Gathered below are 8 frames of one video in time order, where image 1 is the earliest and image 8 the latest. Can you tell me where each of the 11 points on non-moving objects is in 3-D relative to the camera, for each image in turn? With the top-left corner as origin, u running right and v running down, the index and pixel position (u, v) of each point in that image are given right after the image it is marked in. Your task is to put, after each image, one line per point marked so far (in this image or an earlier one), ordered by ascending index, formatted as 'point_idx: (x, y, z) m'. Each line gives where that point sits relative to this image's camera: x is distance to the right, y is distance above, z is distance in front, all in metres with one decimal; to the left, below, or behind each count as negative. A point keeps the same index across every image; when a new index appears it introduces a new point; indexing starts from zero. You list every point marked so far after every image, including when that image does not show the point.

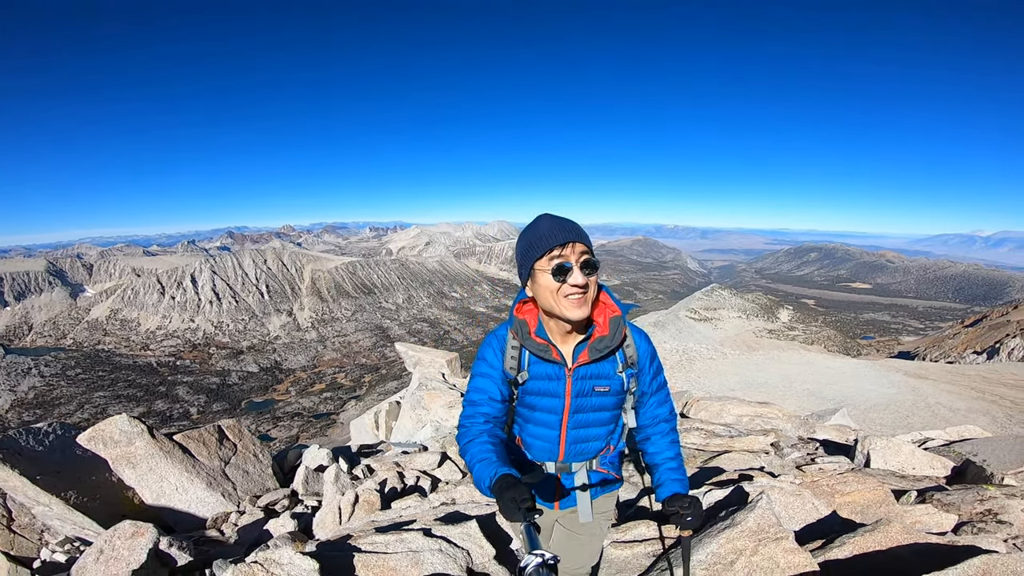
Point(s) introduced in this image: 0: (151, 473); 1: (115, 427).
0: (-6.6, -3.4, +8.1) m
1: (-7.4, -2.6, +8.4) m
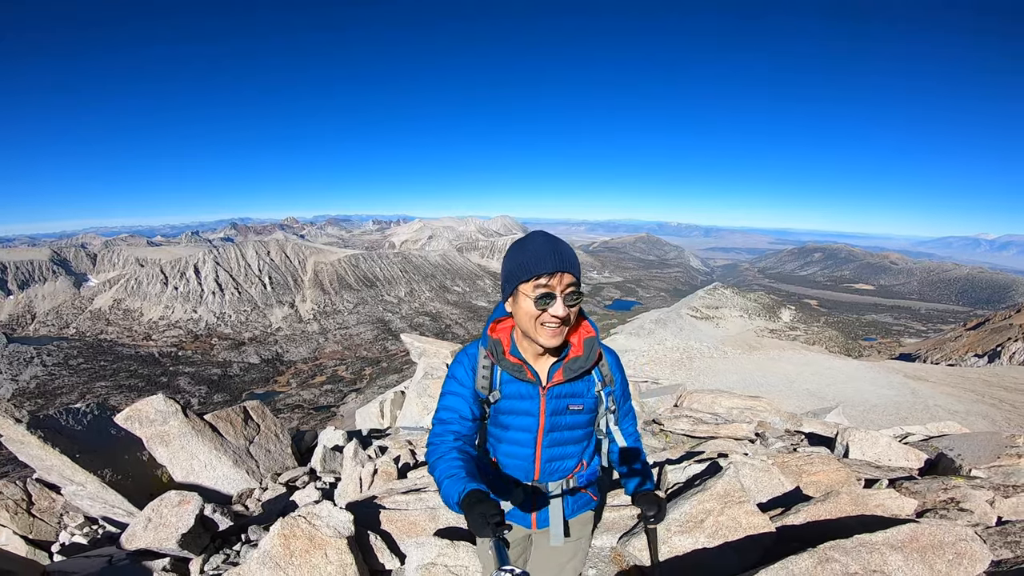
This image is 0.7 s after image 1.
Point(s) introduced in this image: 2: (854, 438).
0: (-6.6, -3.3, +8.8) m
1: (-7.3, -2.4, +9.0) m
2: (+6.3, -2.7, +8.2) m
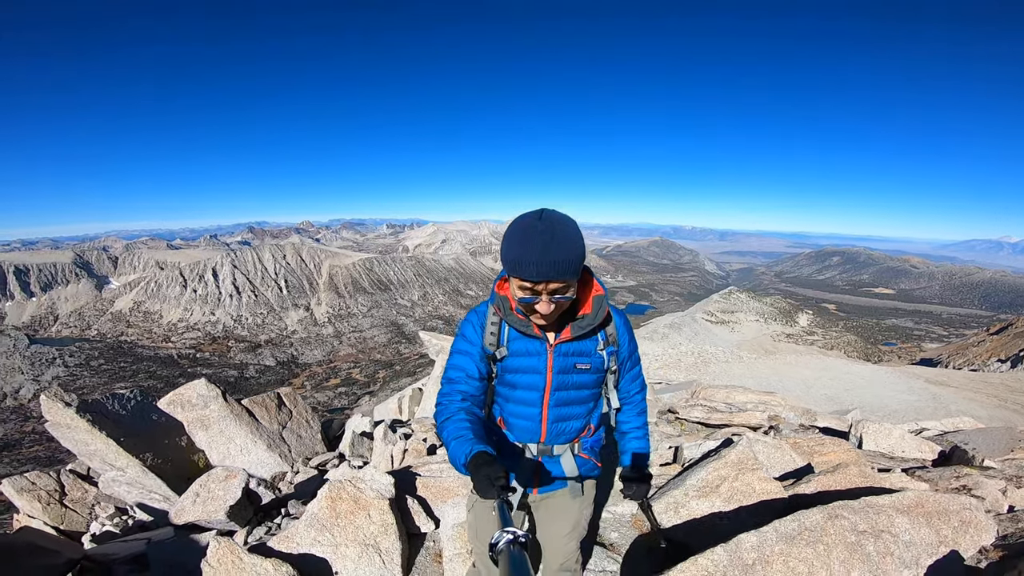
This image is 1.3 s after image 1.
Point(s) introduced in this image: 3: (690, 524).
0: (-6.2, -3.1, +9.3) m
1: (-6.9, -2.3, +9.6) m
2: (+6.7, -2.6, +8.4) m
3: (+1.6, -2.1, +4.0) m
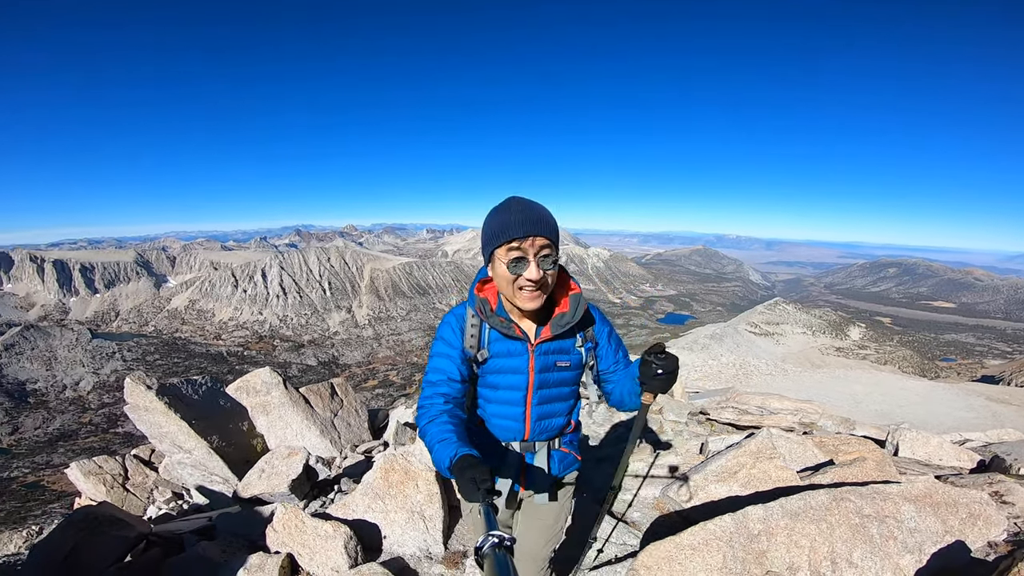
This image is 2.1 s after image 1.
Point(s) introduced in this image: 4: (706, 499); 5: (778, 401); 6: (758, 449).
0: (-5.4, -3.0, +10.3) m
1: (-6.1, -2.2, +10.6) m
2: (+7.3, -2.8, +8.3) m
3: (+1.9, -2.1, +4.3) m
4: (+1.9, -2.1, +4.4) m
5: (+6.7, -2.9, +11.2) m
6: (+2.5, -1.7, +4.6) m
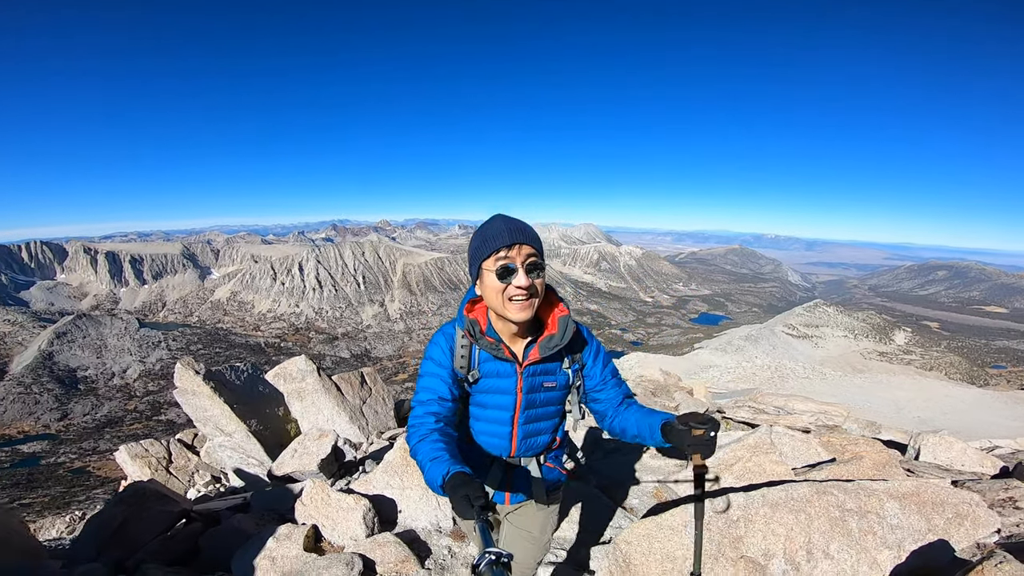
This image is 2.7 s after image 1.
0: (-4.9, -2.9, +11.0) m
1: (-5.6, -2.0, +11.4) m
2: (+7.6, -2.9, +8.2) m
3: (+2.0, -2.1, +4.6) m
4: (+2.0, -2.1, +4.7) m
5: (+7.3, -2.9, +11.2) m
6: (+2.6, -1.7, +4.8) m
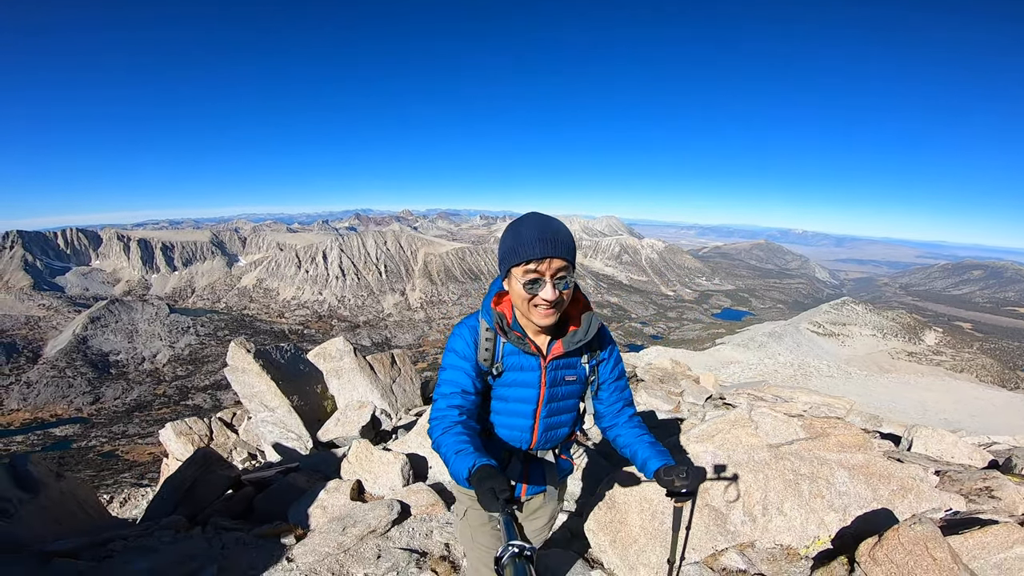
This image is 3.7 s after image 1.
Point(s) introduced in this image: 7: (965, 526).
0: (-4.5, -2.6, +12.1) m
1: (-5.1, -1.7, +12.5) m
2: (+7.9, -2.9, +8.6) m
3: (+2.1, -2.1, +5.3) m
4: (+2.2, -2.1, +5.4) m
5: (+7.7, -2.8, +11.6) m
6: (+2.8, -1.7, +5.5) m
7: (+4.4, -2.3, +4.3) m
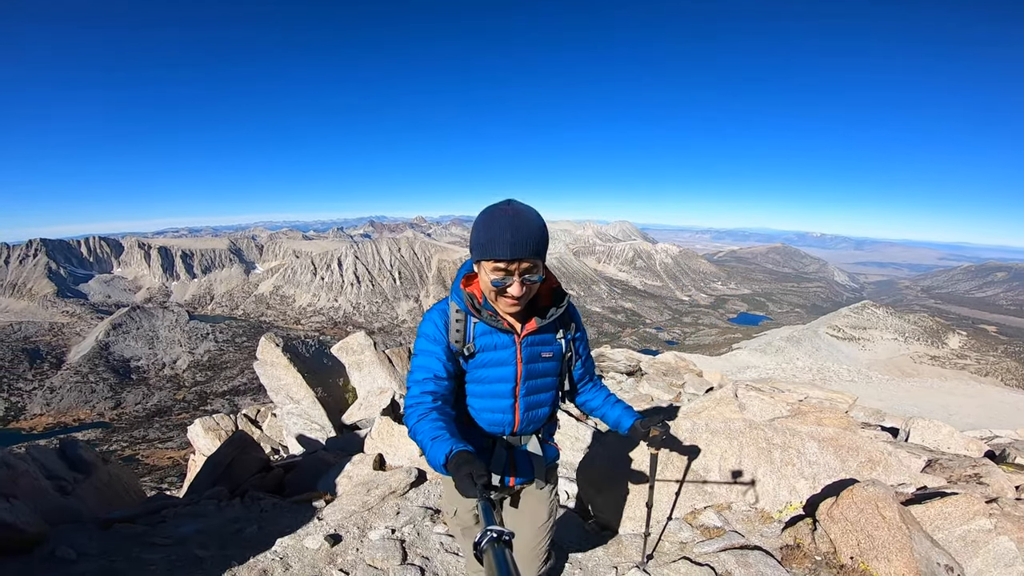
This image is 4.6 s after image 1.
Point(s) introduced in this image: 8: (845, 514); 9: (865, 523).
0: (-4.2, -2.6, +12.7) m
1: (-4.8, -1.7, +13.1) m
2: (+8.1, -2.8, +8.9) m
3: (+2.2, -2.0, +5.8) m
4: (+2.2, -2.0, +5.8) m
5: (+8.0, -2.8, +11.9) m
6: (+2.9, -1.6, +5.9) m
7: (+4.5, -2.2, +4.7) m
8: (+2.8, -1.9, +3.8) m
9: (+2.9, -1.9, +3.7) m
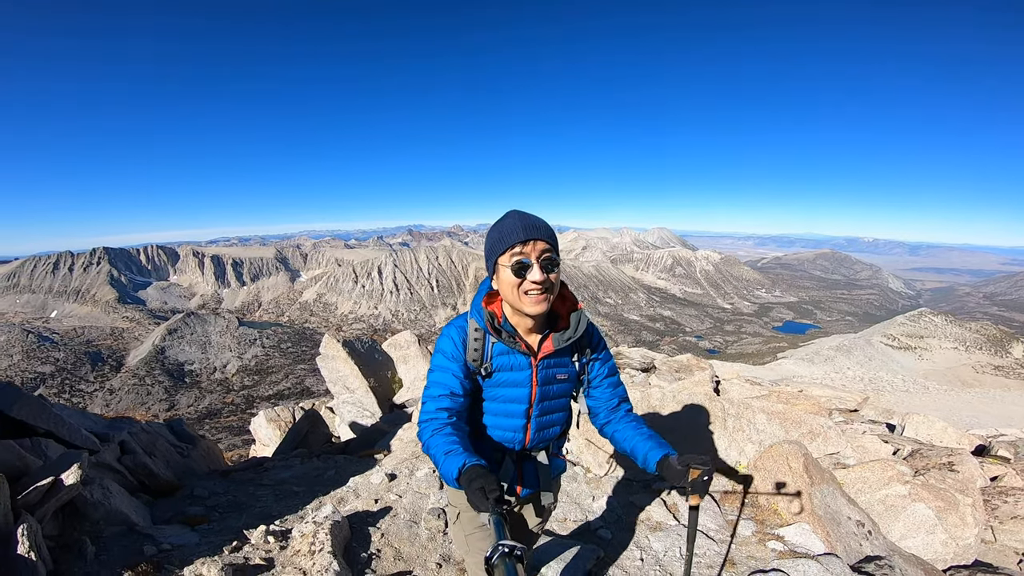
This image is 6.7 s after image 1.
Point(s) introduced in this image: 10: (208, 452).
0: (-3.4, -2.8, +14.4) m
1: (-3.9, -1.9, +14.9) m
2: (+8.6, -2.9, +9.6) m
3: (+2.5, -2.0, +7.0) m
4: (+2.5, -2.0, +7.0) m
5: (+8.7, -2.9, +12.6) m
6: (+3.1, -1.6, +7.1) m
7: (+4.6, -2.2, +5.7) m
8: (+2.9, -1.9, +5.0) m
9: (+3.0, -1.9, +4.8) m
10: (-6.9, -3.7, +10.0) m
